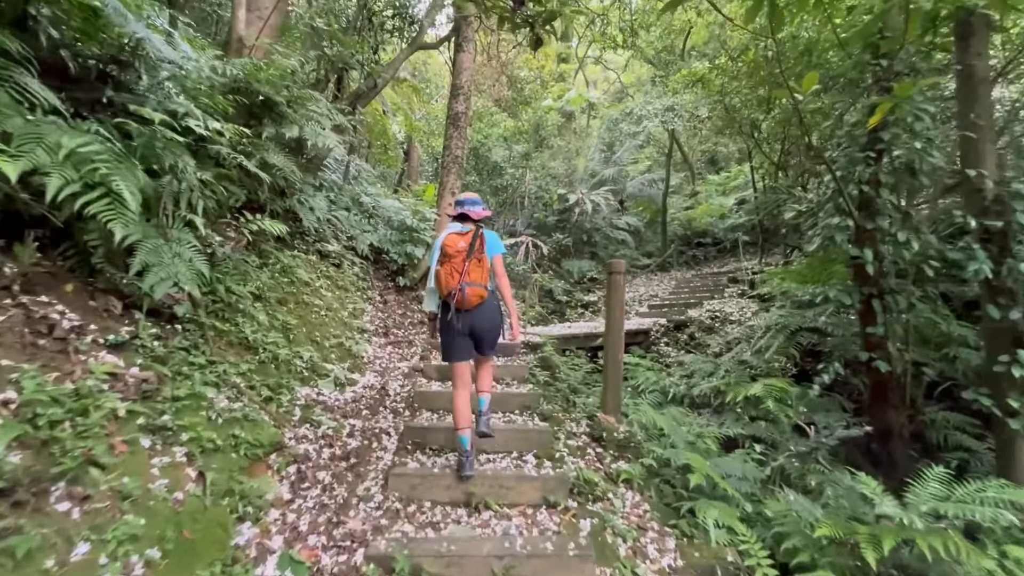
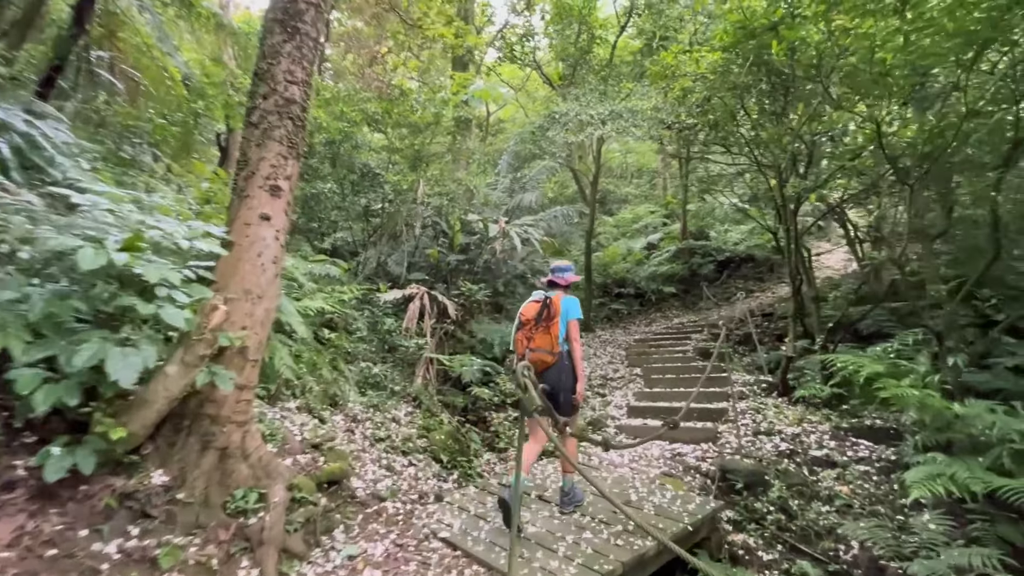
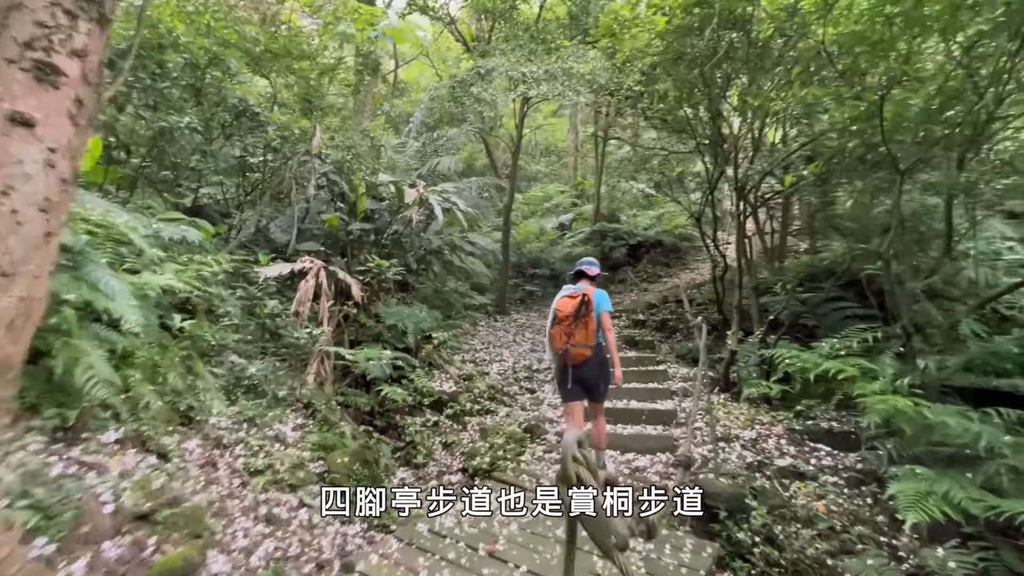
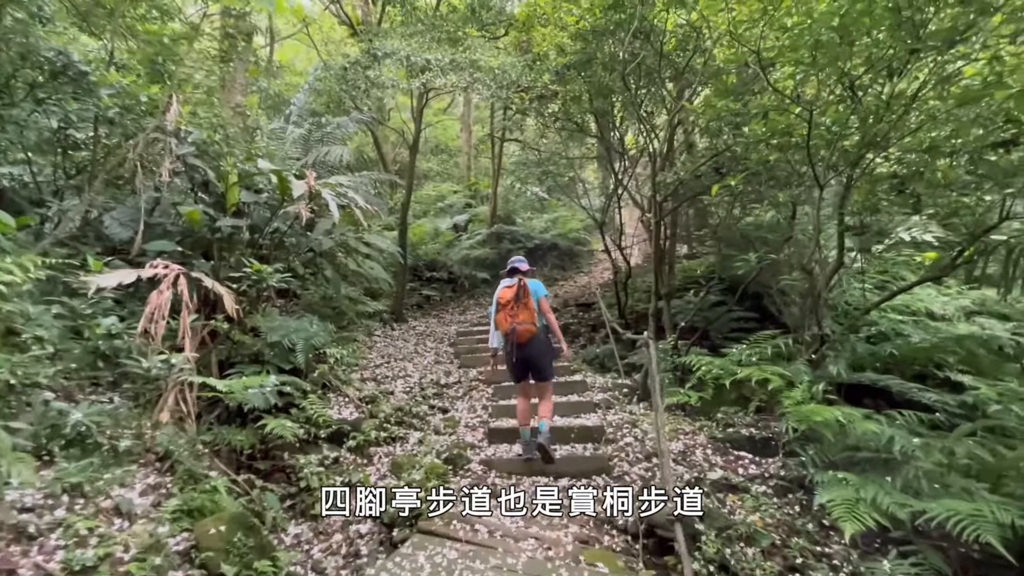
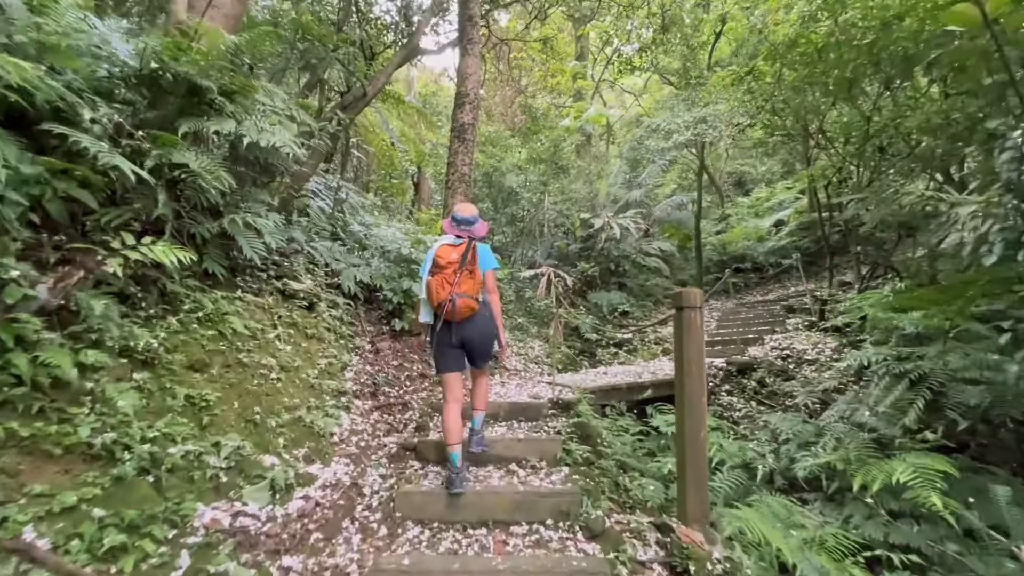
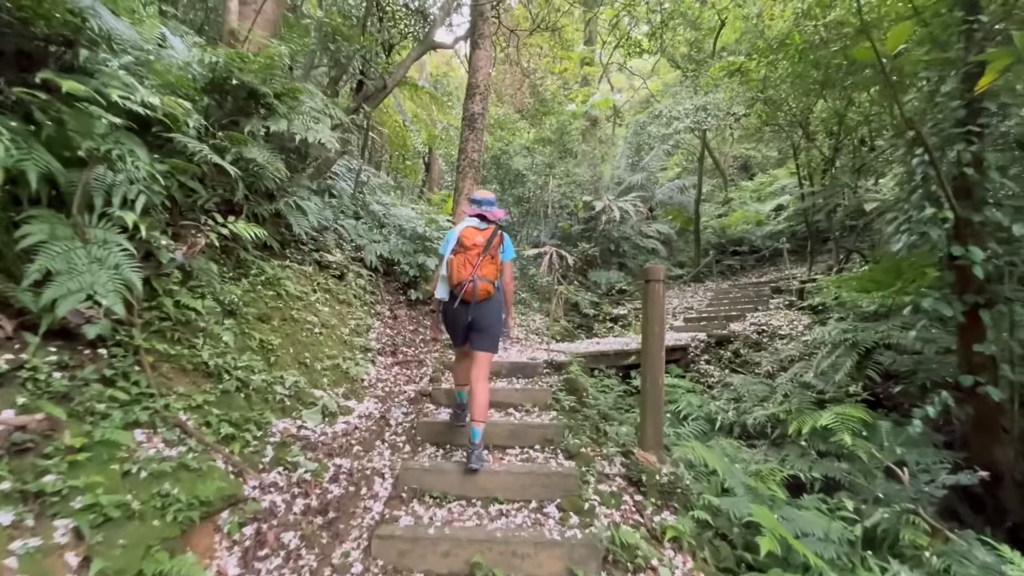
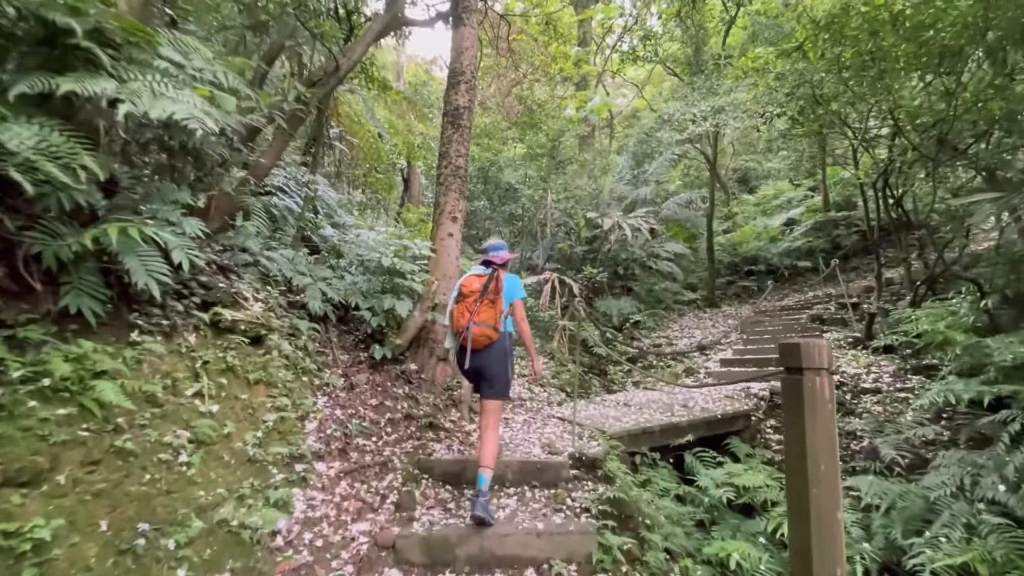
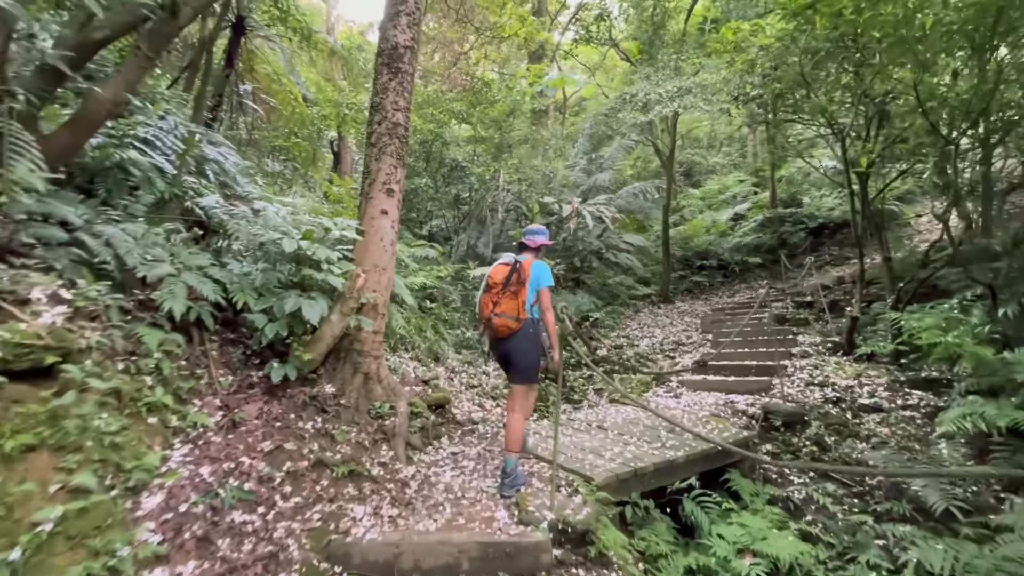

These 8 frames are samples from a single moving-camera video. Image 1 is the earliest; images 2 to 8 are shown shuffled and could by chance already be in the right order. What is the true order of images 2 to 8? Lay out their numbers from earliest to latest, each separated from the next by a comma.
6, 5, 7, 8, 2, 3, 4
